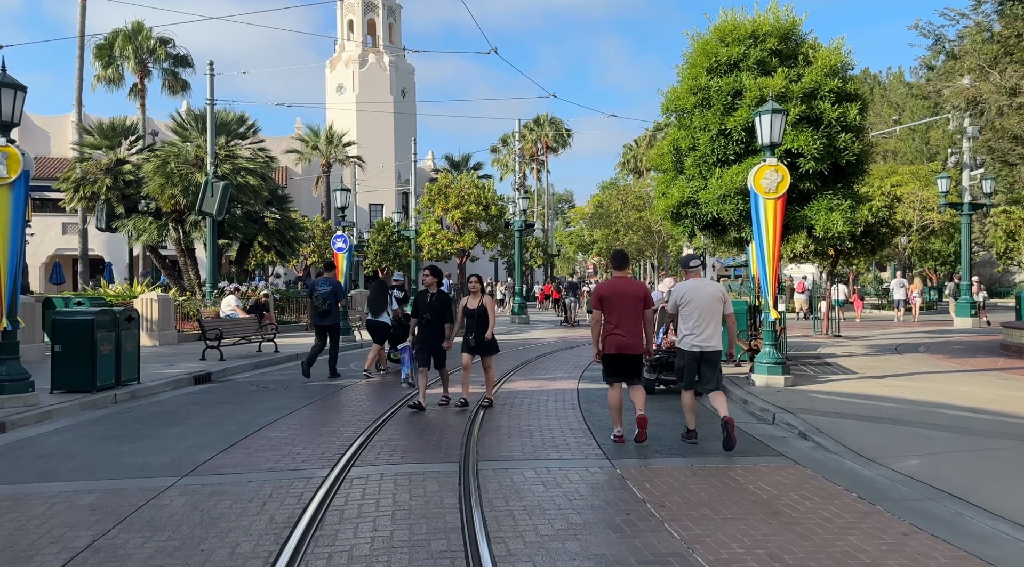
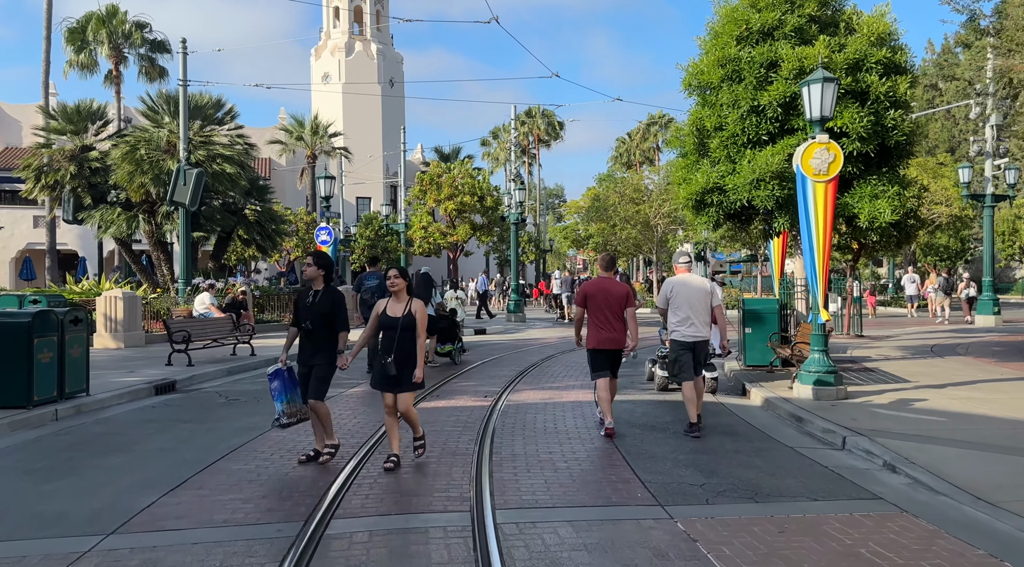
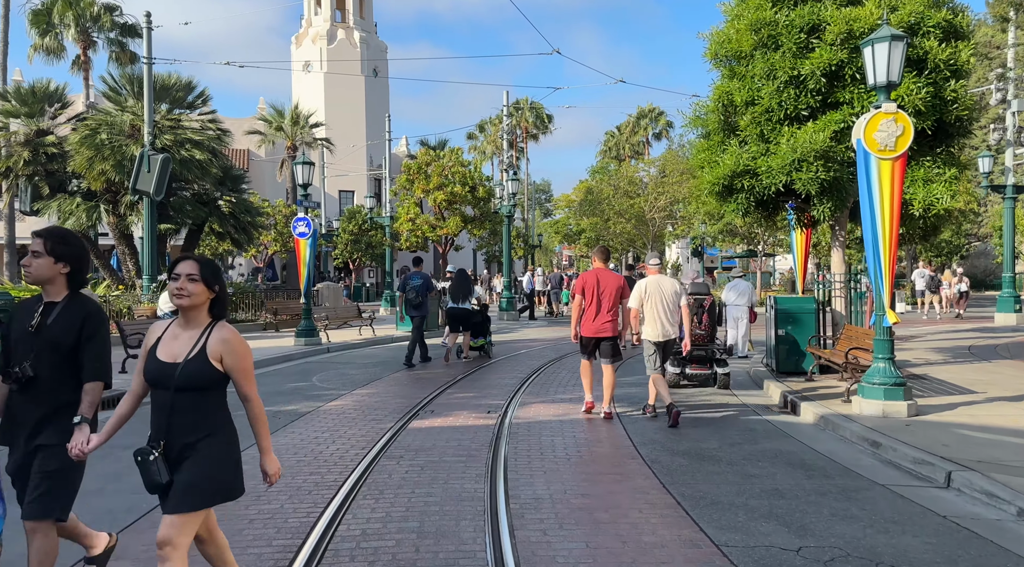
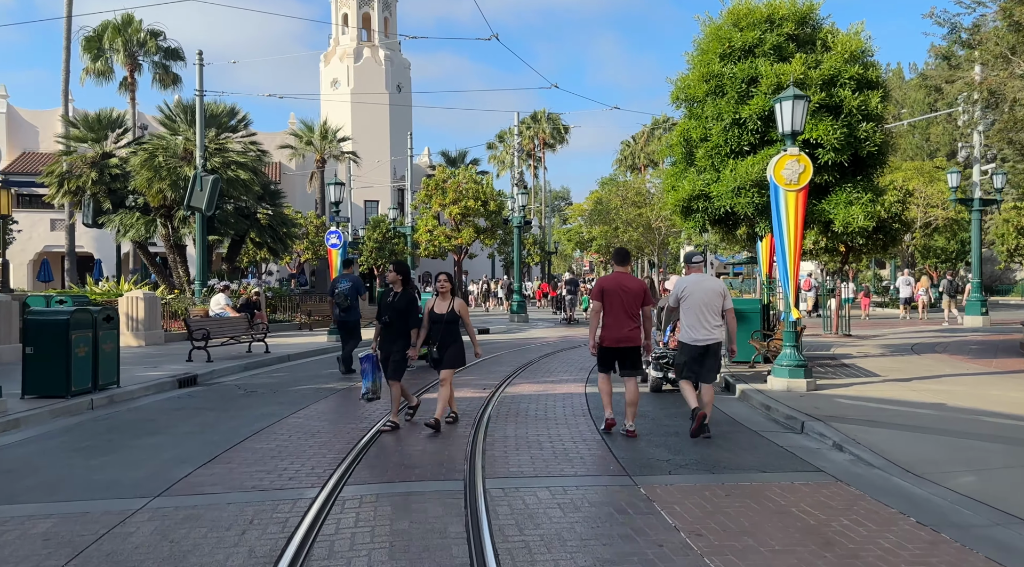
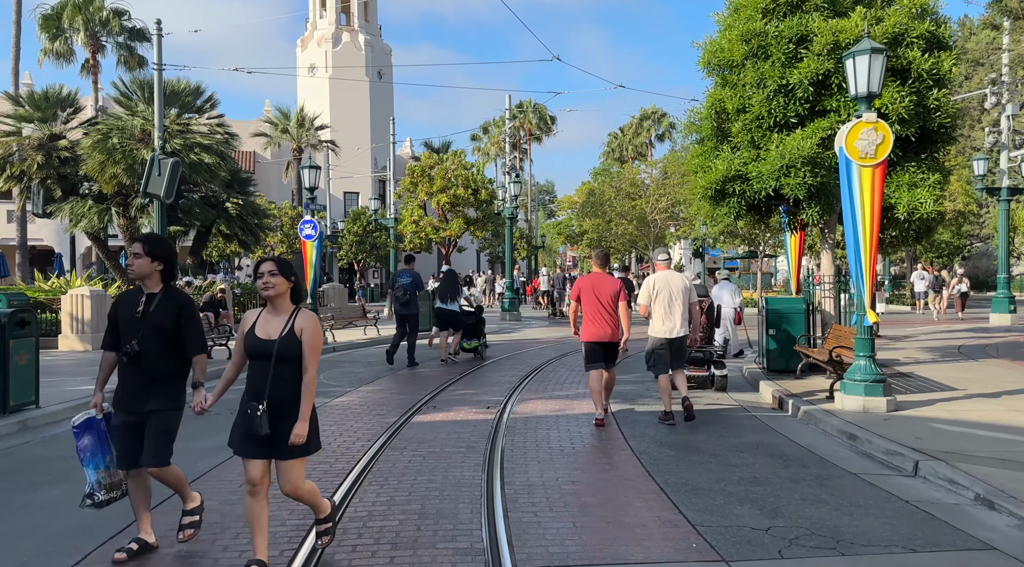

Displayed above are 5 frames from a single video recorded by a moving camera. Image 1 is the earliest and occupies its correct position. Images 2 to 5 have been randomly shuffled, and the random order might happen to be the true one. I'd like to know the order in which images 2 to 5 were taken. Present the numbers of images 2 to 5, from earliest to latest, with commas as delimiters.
4, 2, 5, 3
